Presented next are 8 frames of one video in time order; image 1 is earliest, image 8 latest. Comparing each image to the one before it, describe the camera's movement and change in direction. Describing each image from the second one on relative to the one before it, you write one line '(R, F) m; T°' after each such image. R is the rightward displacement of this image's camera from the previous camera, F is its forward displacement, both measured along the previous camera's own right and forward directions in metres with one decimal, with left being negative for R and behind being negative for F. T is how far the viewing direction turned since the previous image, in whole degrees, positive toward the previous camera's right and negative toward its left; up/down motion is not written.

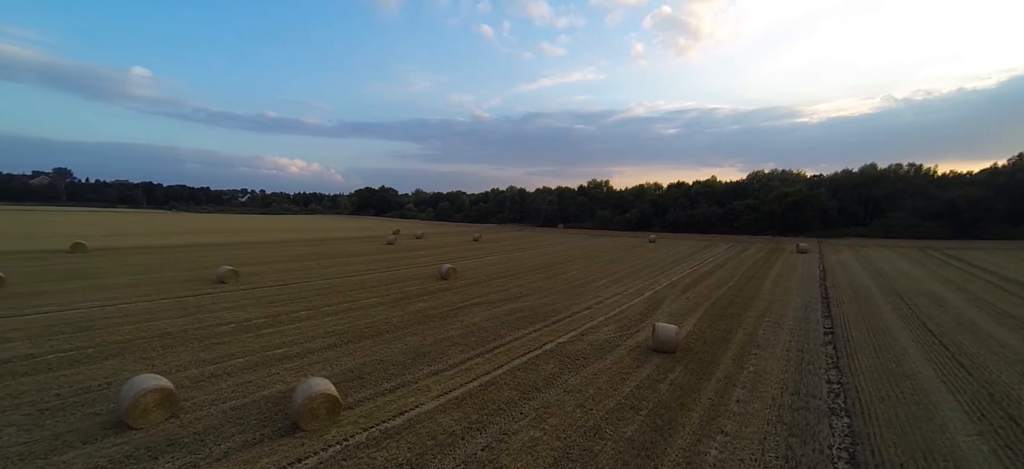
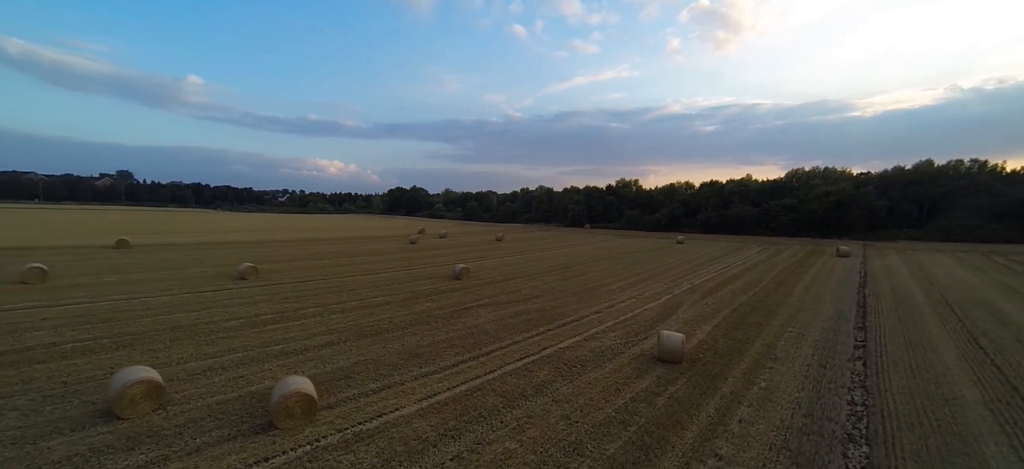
(+0.7, +0.3) m; -5°
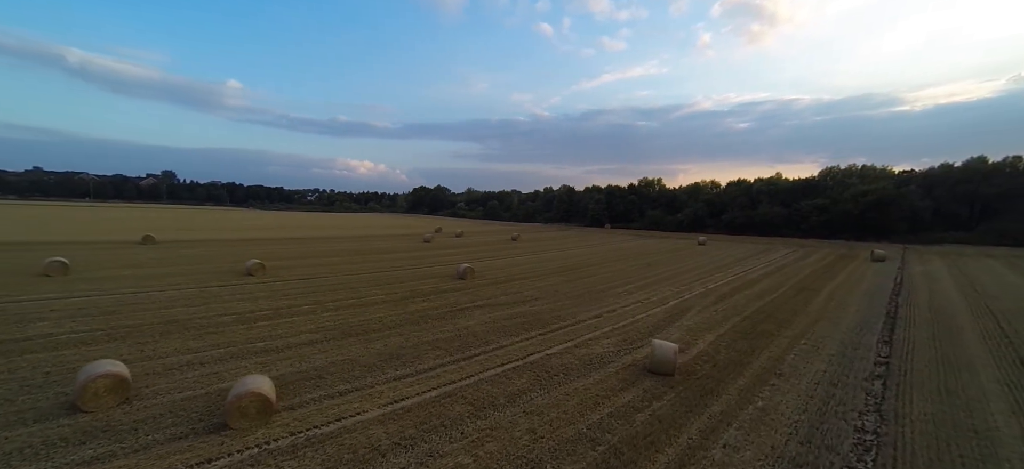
(+0.8, +0.4) m; -4°
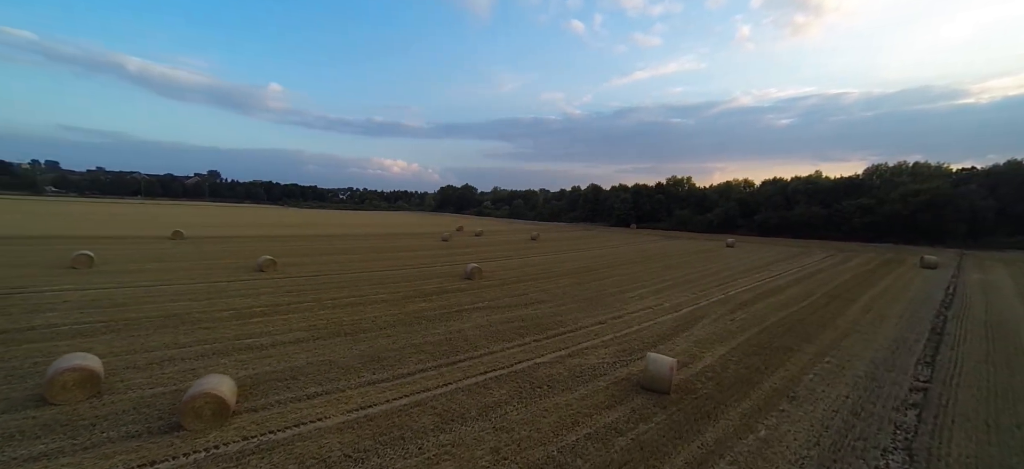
(+0.8, +0.5) m; -5°
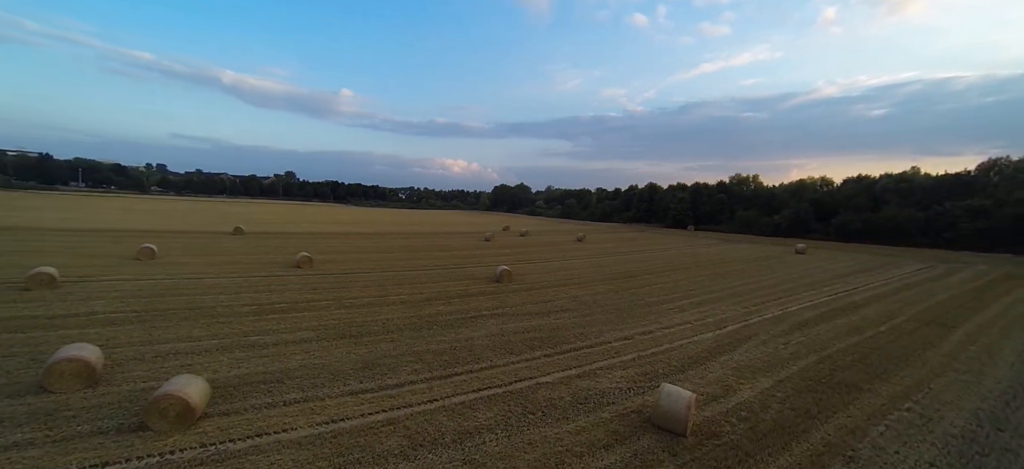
(+0.9, +0.8) m; -8°
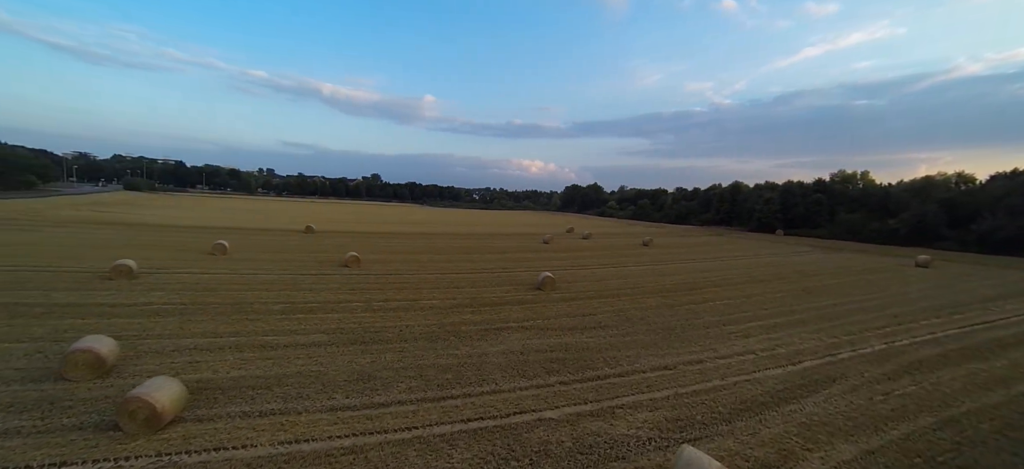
(+1.0, +1.0) m; -11°
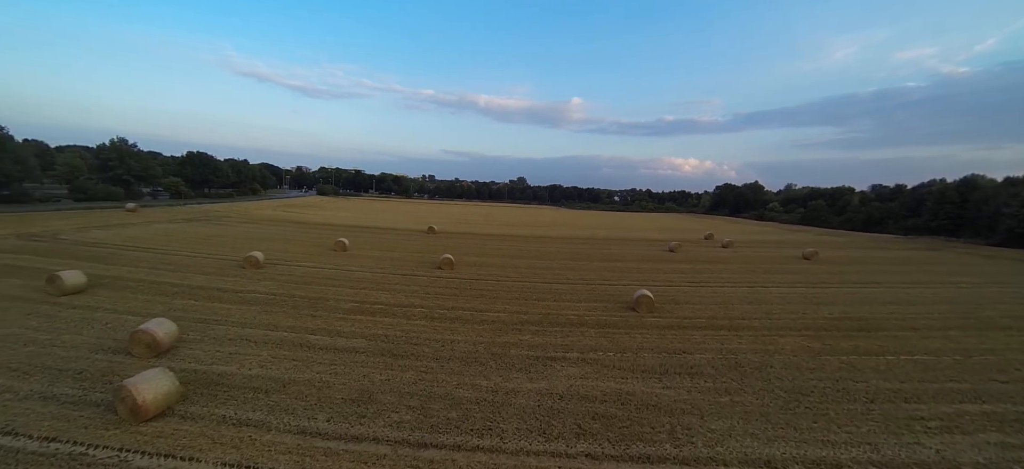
(+1.4, +1.8) m; -20°
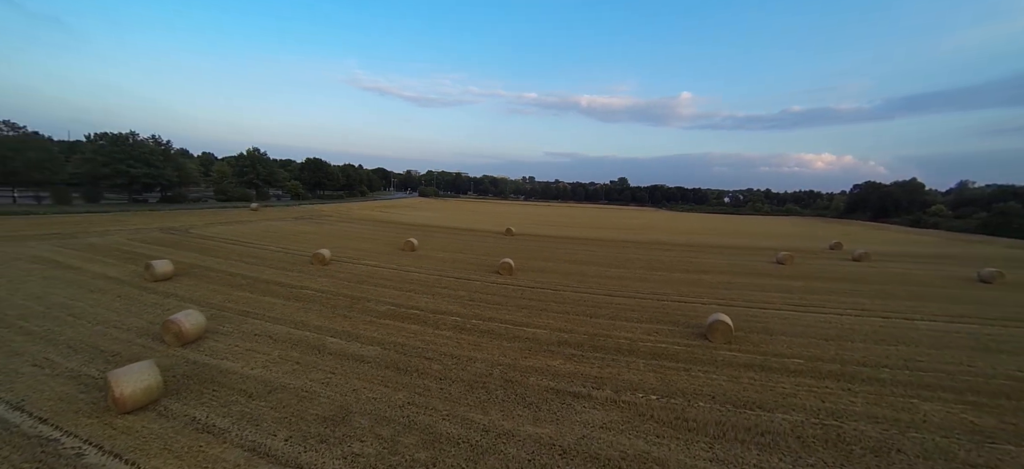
(+1.1, +1.3) m; -14°
